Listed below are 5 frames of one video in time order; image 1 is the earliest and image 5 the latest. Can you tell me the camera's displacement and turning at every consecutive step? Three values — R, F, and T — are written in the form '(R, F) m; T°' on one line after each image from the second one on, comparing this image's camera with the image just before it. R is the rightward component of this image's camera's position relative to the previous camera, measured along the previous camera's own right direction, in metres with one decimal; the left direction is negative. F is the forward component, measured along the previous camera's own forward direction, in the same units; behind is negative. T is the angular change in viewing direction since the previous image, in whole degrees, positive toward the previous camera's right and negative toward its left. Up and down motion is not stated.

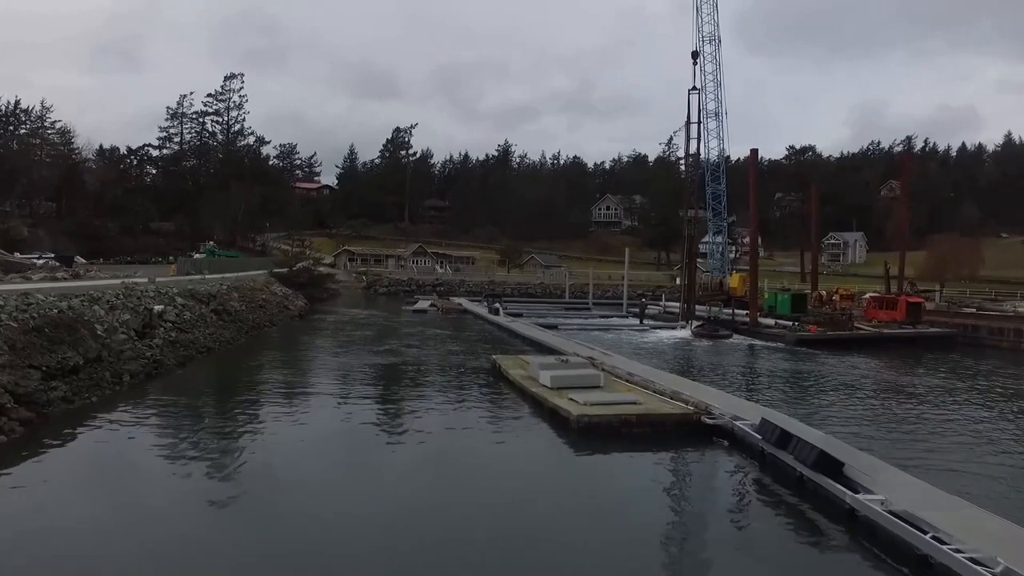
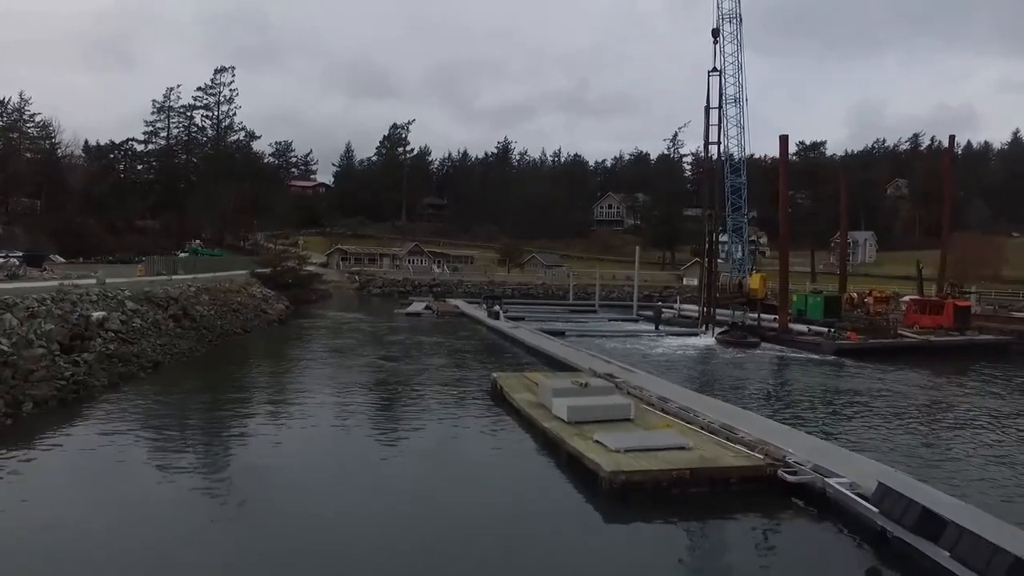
(-0.1, +2.7) m; 0°
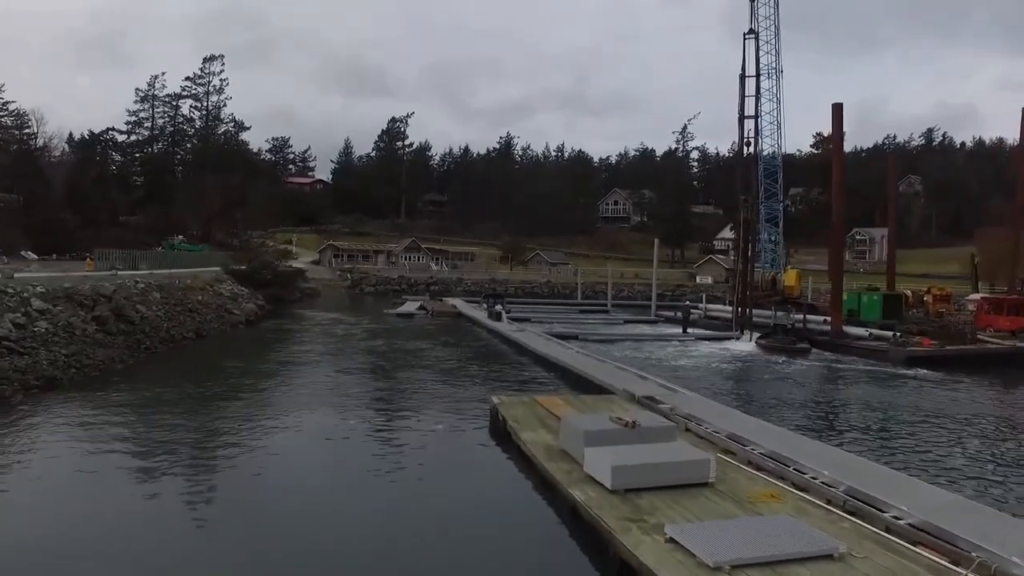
(-0.1, +3.5) m; 0°
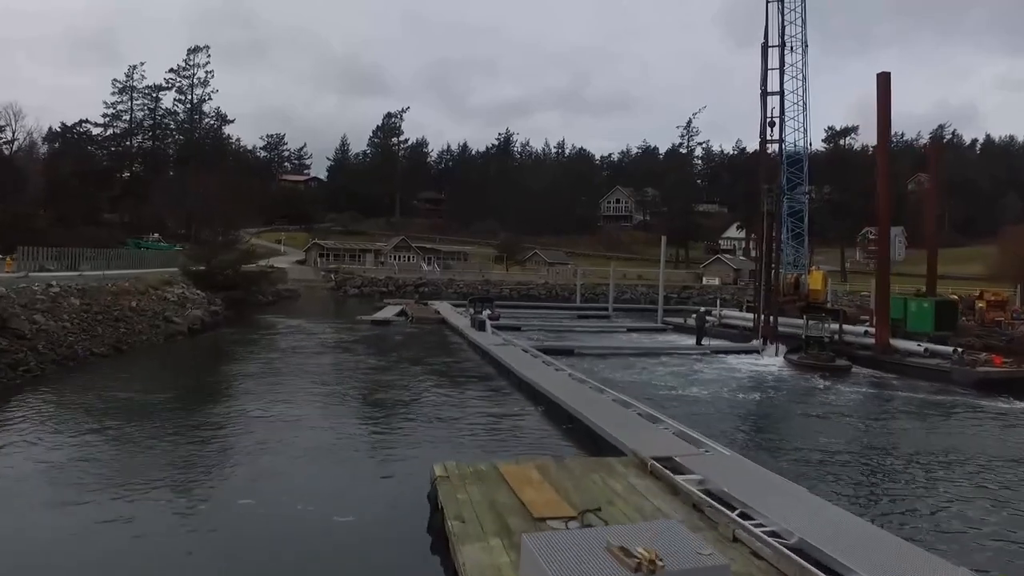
(+0.4, +3.2) m; 0°
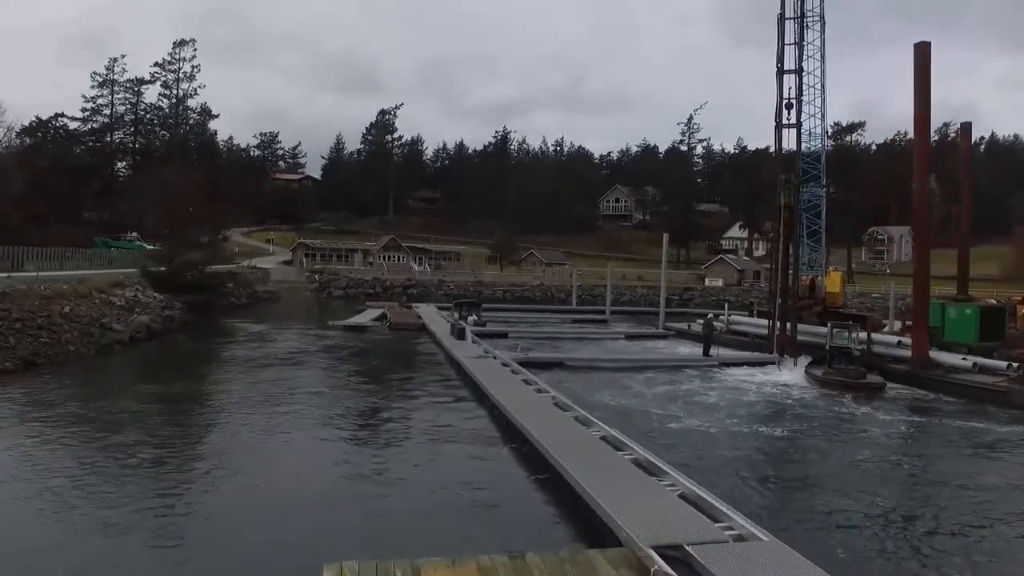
(+0.4, +2.2) m; 0°
